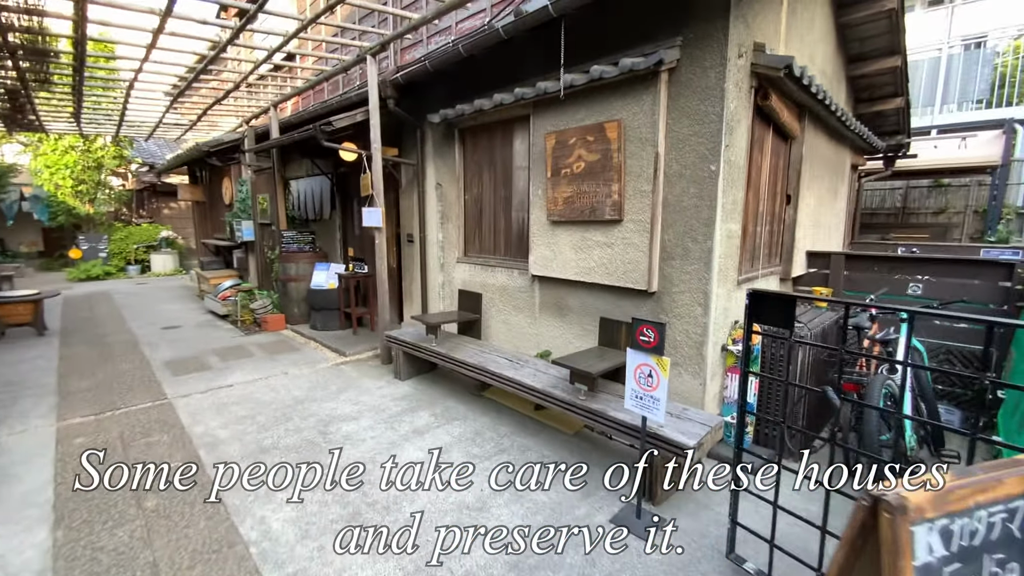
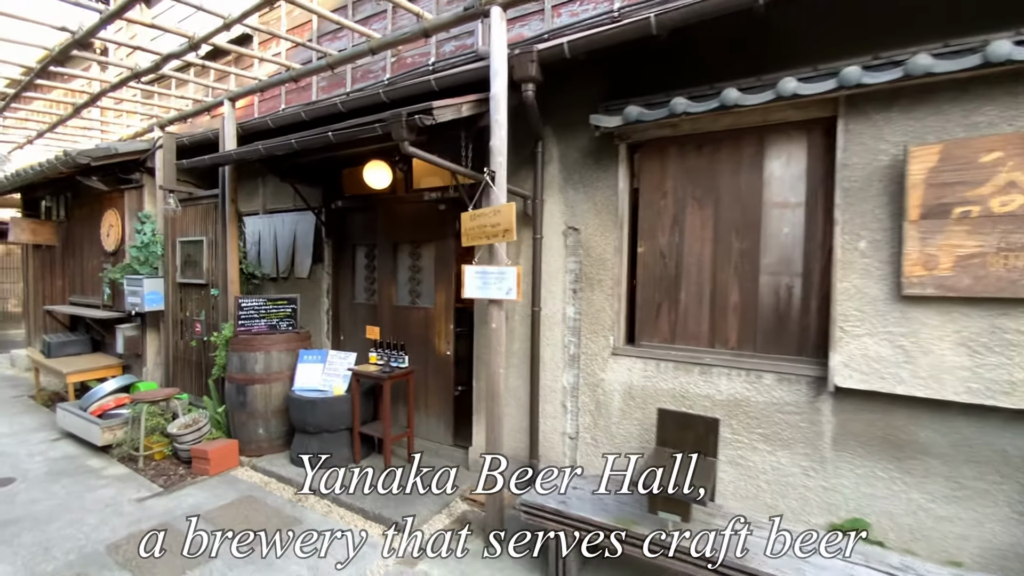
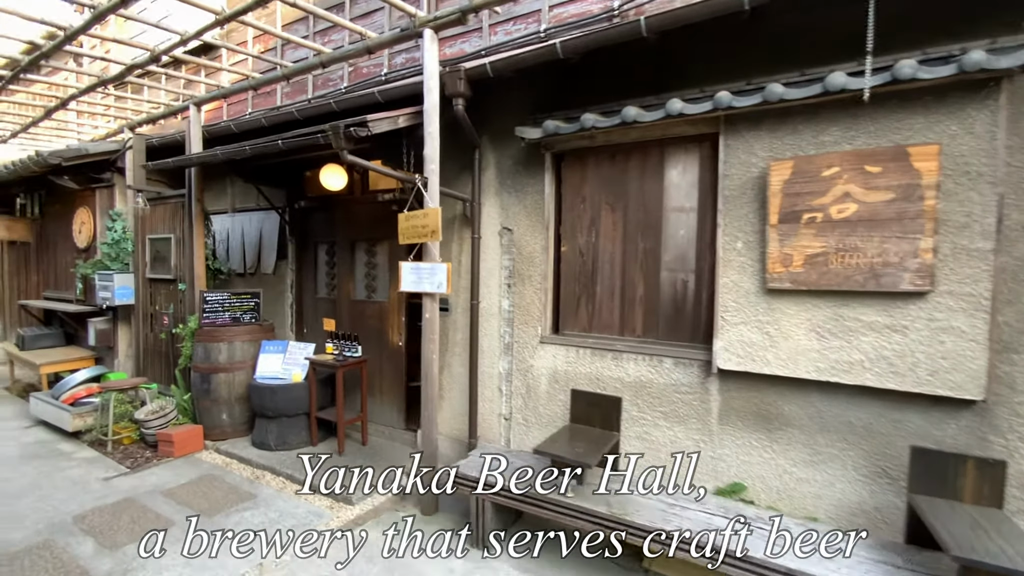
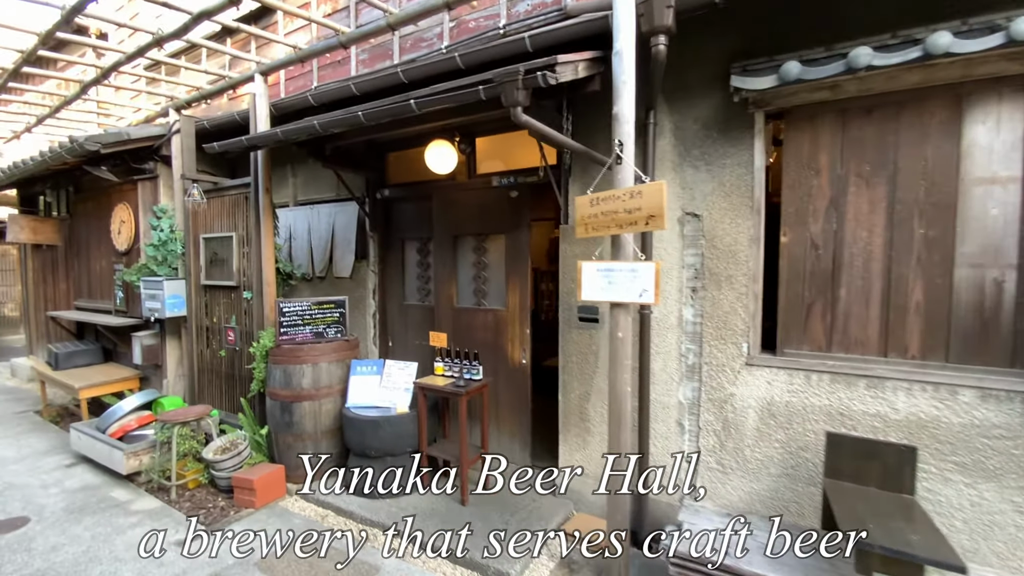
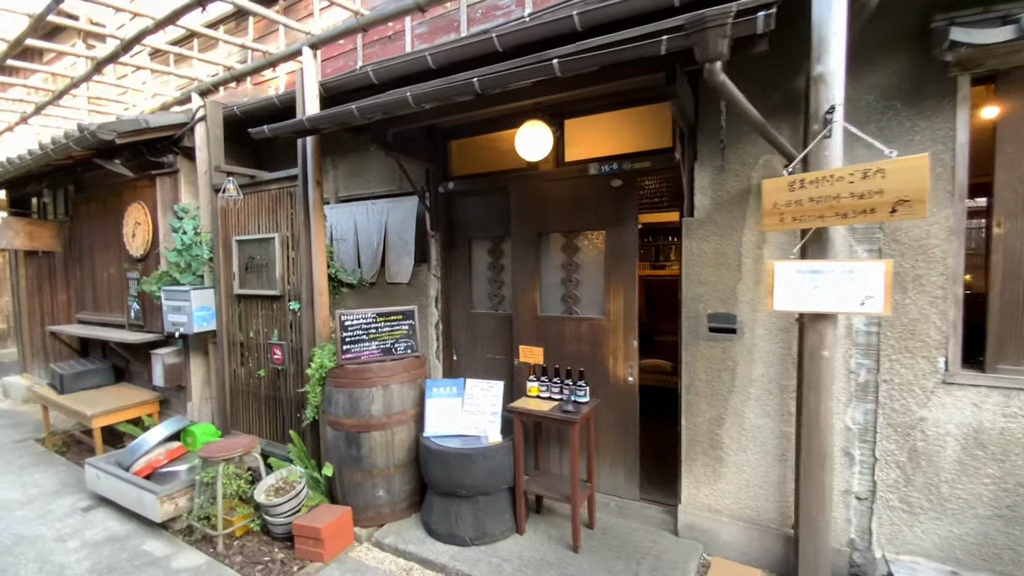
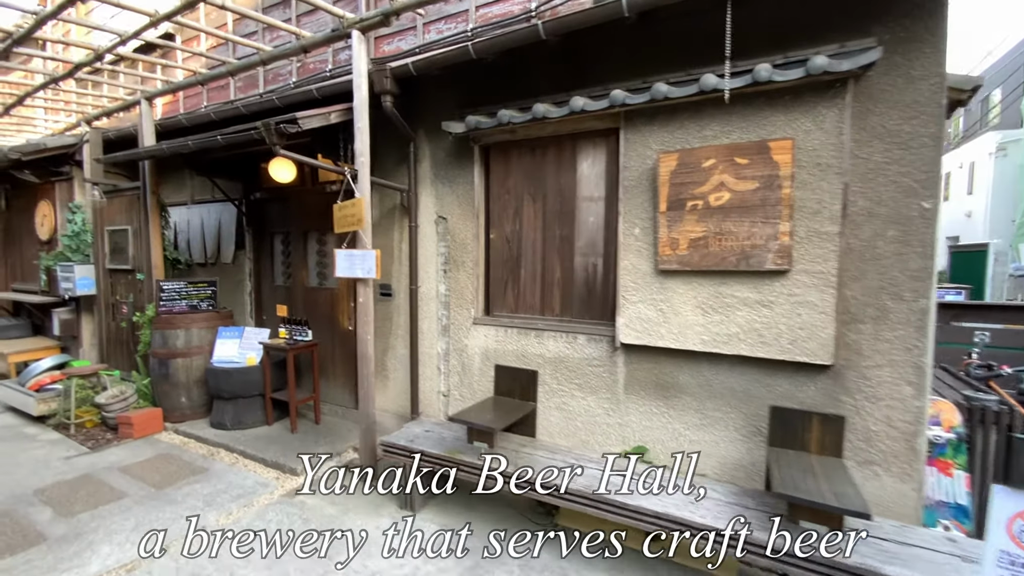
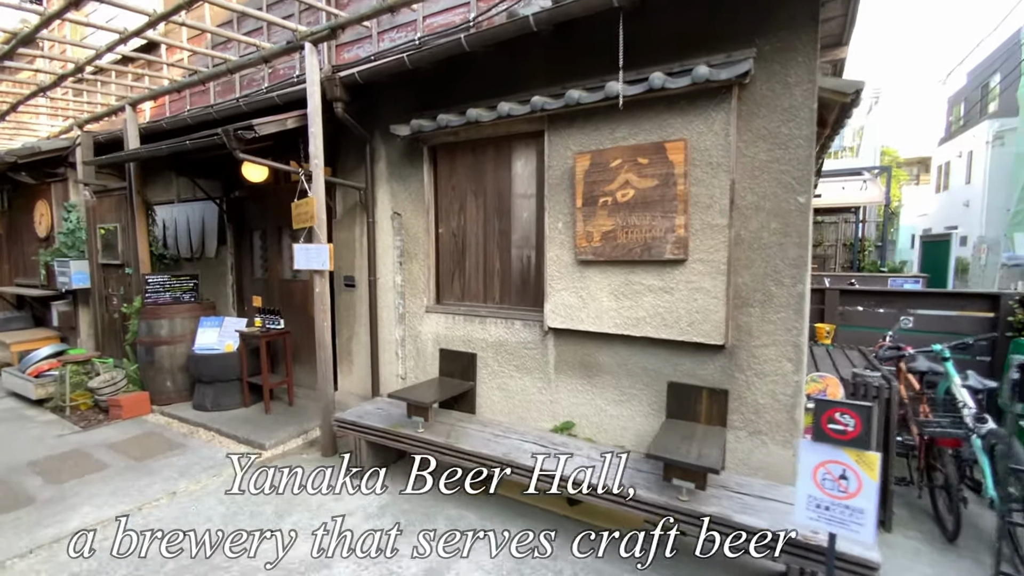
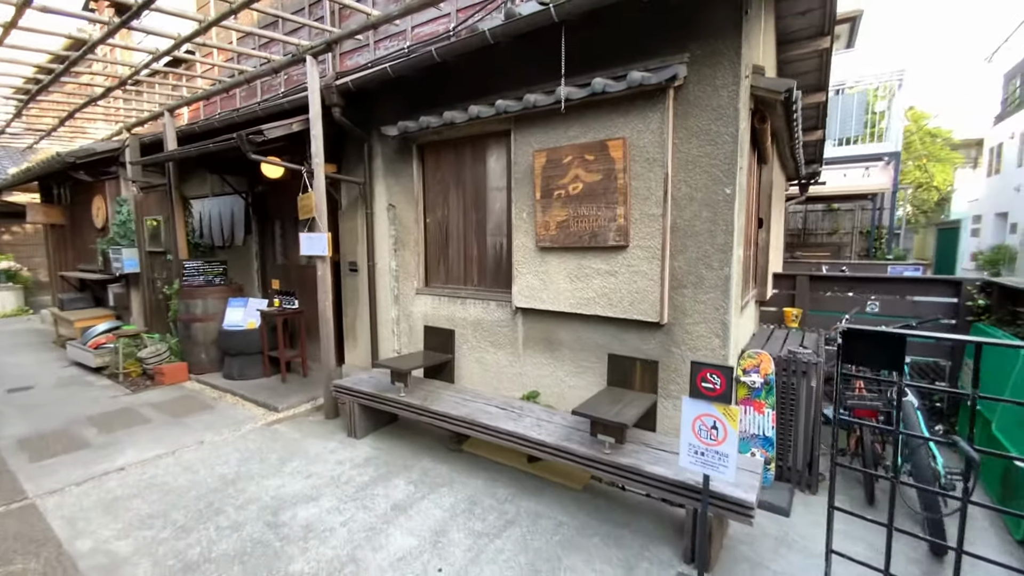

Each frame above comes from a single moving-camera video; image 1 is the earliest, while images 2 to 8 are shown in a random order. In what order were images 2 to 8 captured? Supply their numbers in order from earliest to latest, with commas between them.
8, 7, 6, 3, 2, 4, 5
